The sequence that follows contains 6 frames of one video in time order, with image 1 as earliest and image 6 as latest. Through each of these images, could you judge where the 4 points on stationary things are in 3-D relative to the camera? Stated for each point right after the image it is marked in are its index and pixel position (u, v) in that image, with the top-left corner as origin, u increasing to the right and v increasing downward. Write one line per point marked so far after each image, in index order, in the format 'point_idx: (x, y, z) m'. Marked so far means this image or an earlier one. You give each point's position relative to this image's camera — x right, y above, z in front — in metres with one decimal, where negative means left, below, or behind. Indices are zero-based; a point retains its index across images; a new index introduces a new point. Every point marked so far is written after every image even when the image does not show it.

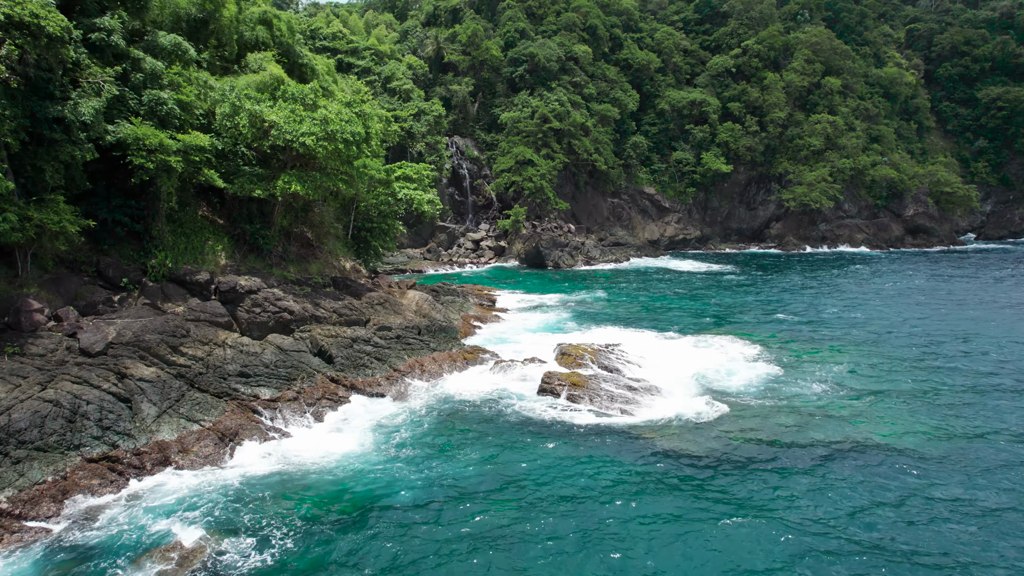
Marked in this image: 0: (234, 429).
0: (-4.4, -2.2, +10.4) m
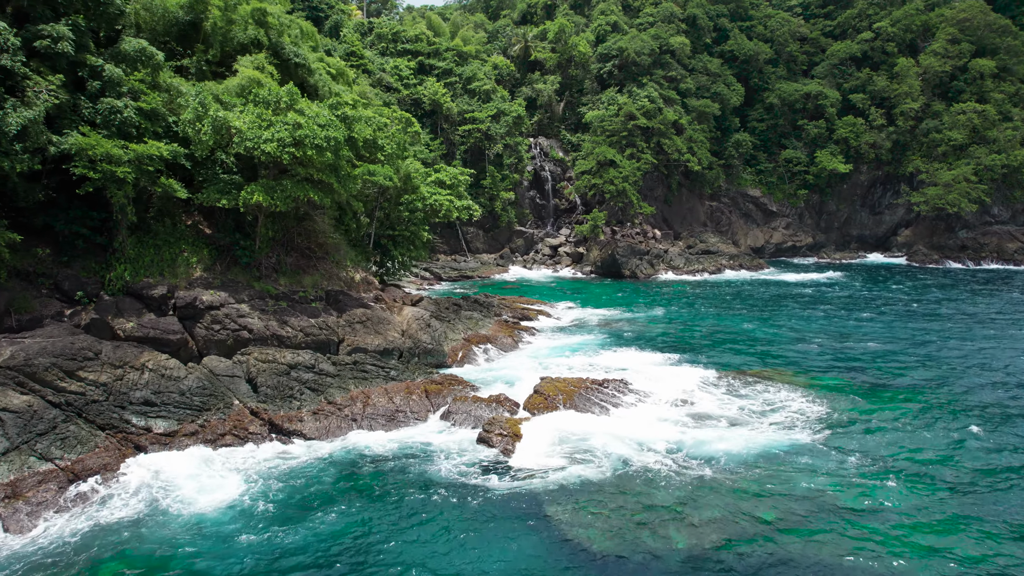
0: (-5.9, -2.6, +9.4) m
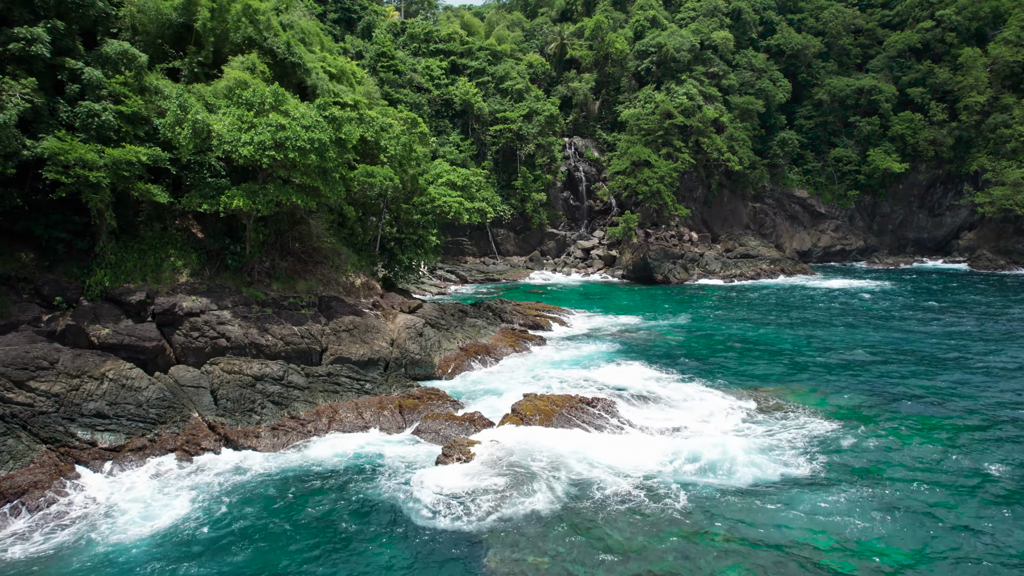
0: (-6.6, -2.7, +9.1) m
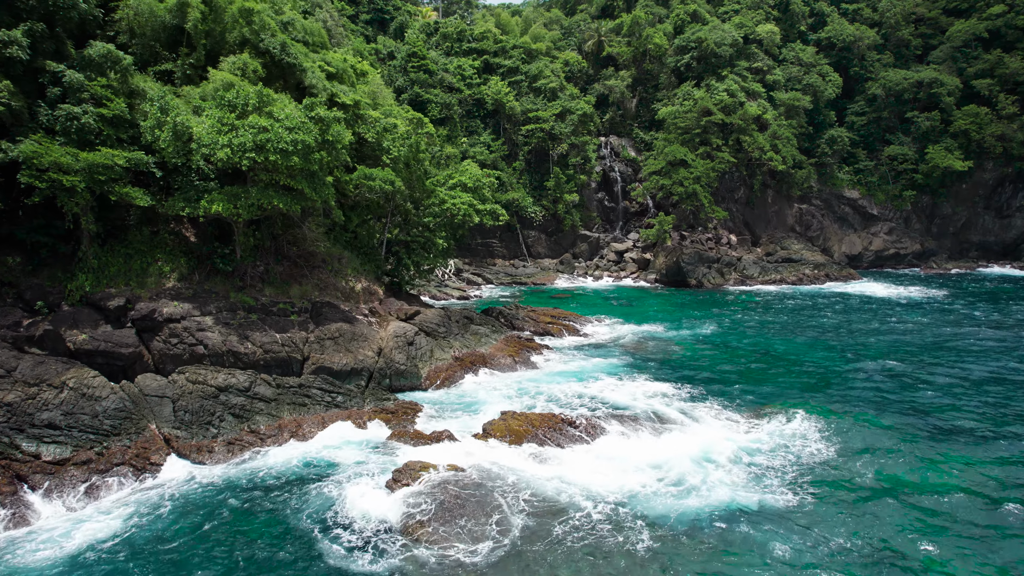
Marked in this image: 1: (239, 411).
0: (-7.4, -2.8, +8.8) m
1: (-4.8, -2.2, +11.7) m
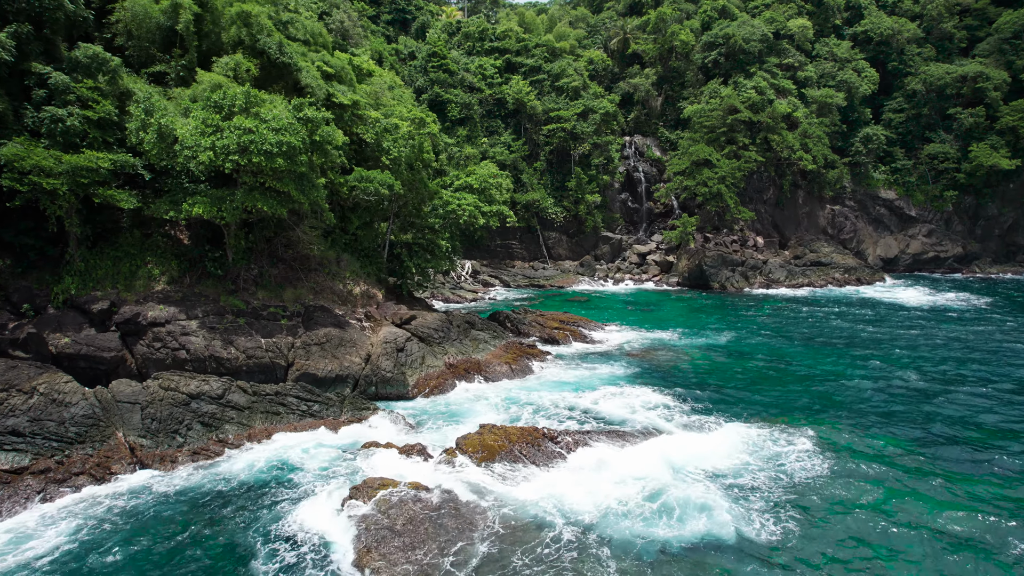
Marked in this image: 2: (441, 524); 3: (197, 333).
0: (-7.9, -2.9, +8.7) m
1: (-5.1, -2.2, +11.4) m
2: (-0.9, -3.1, +8.6) m
3: (-6.5, -0.9, +13.8) m
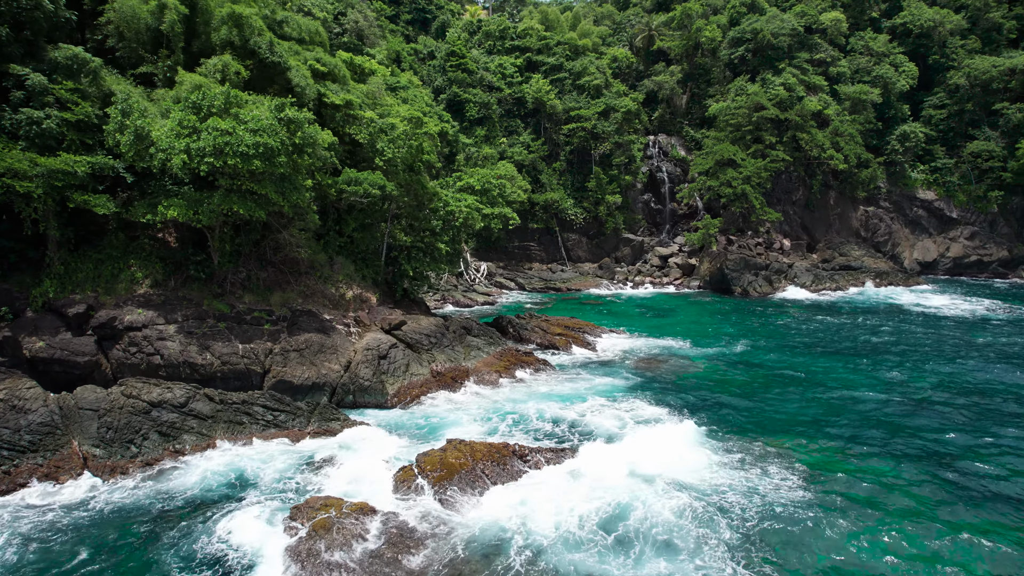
0: (-8.6, -3.0, +8.5) m
1: (-5.7, -2.3, +11.1) m
2: (-1.6, -3.2, +8.0) m
3: (-6.9, -1.0, +13.5) m
